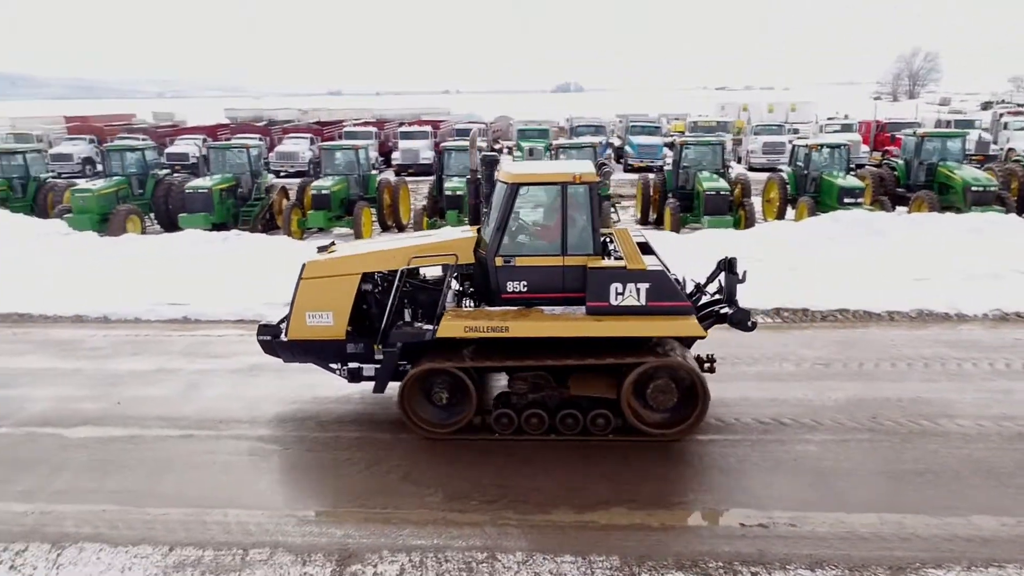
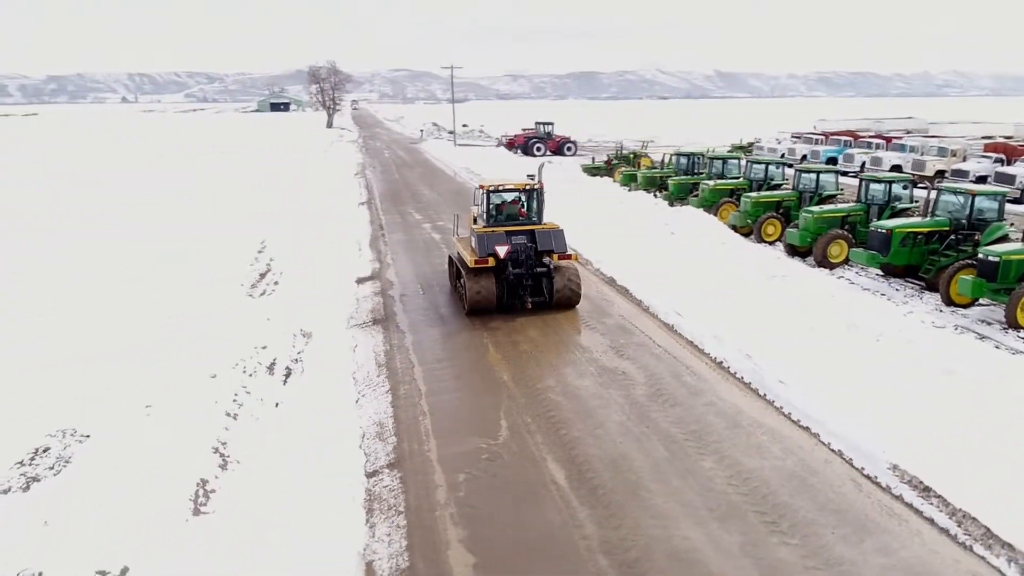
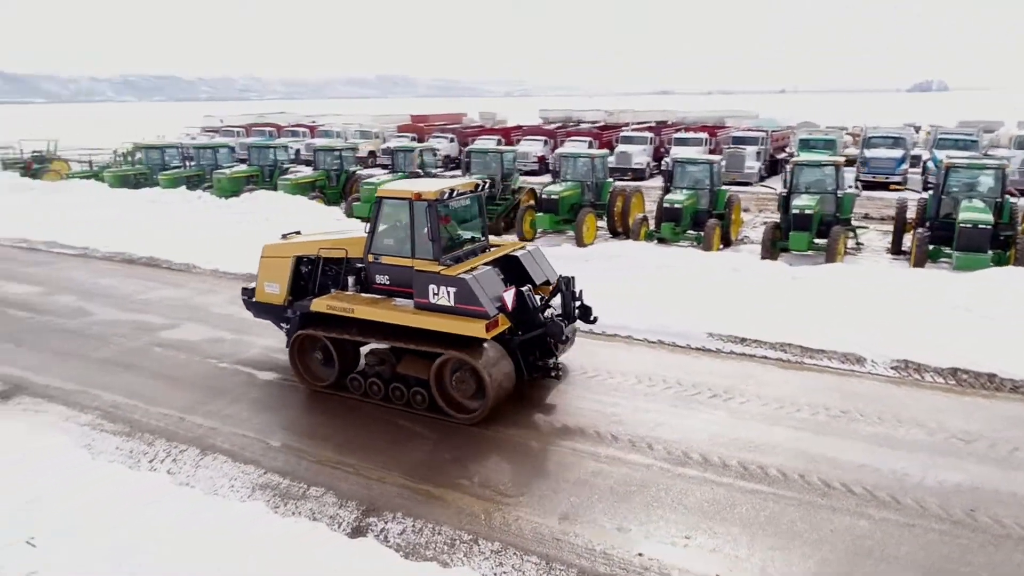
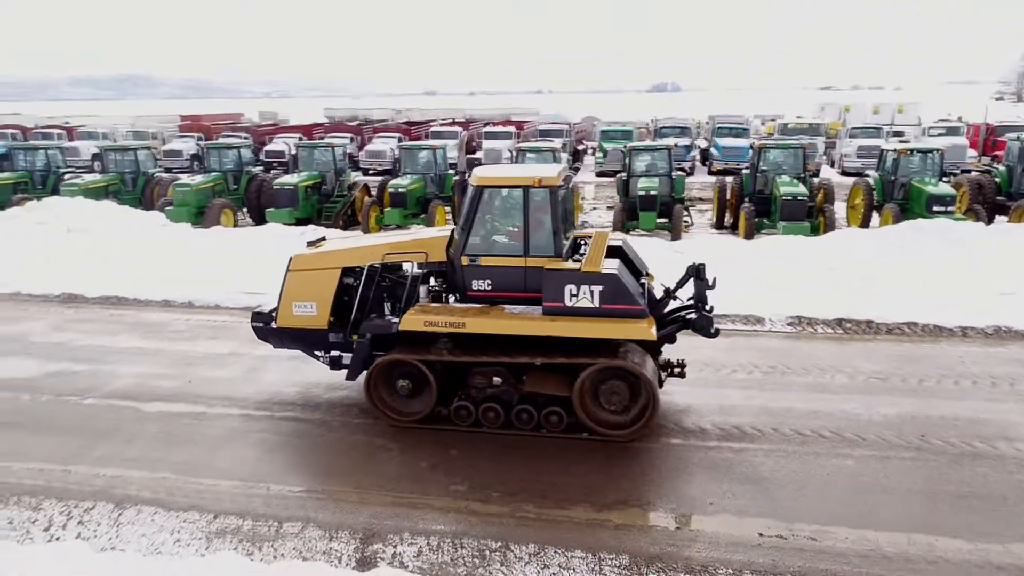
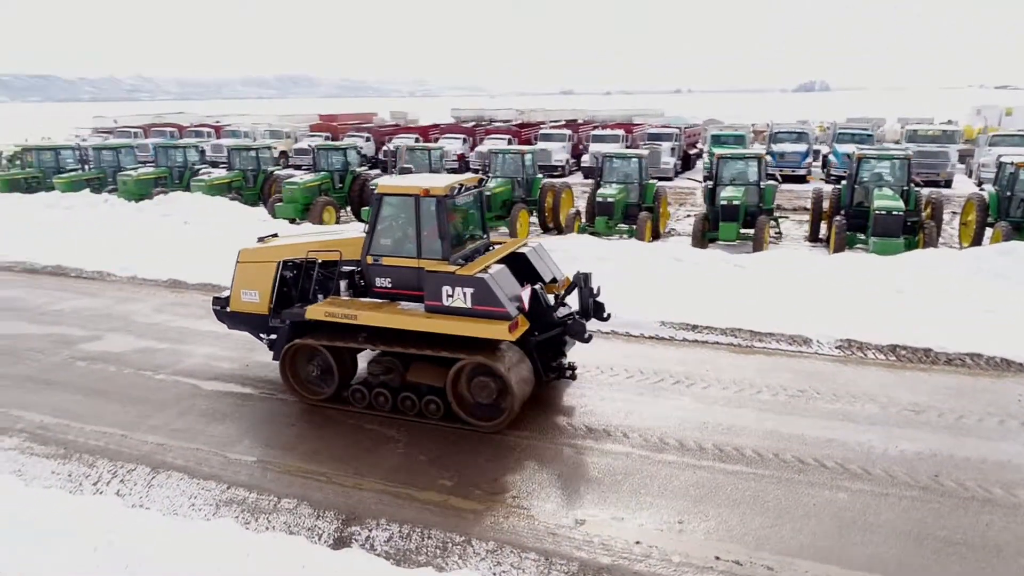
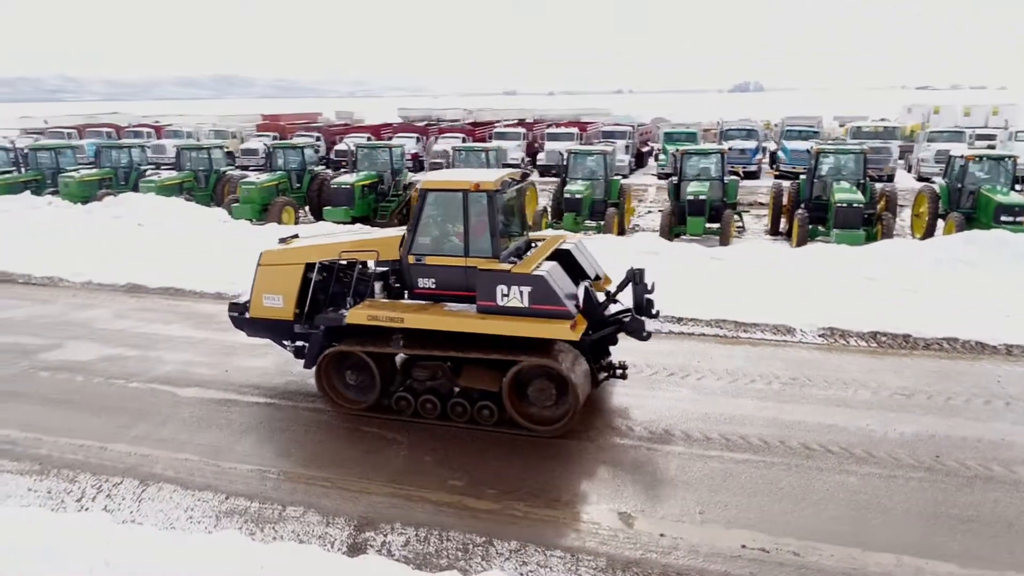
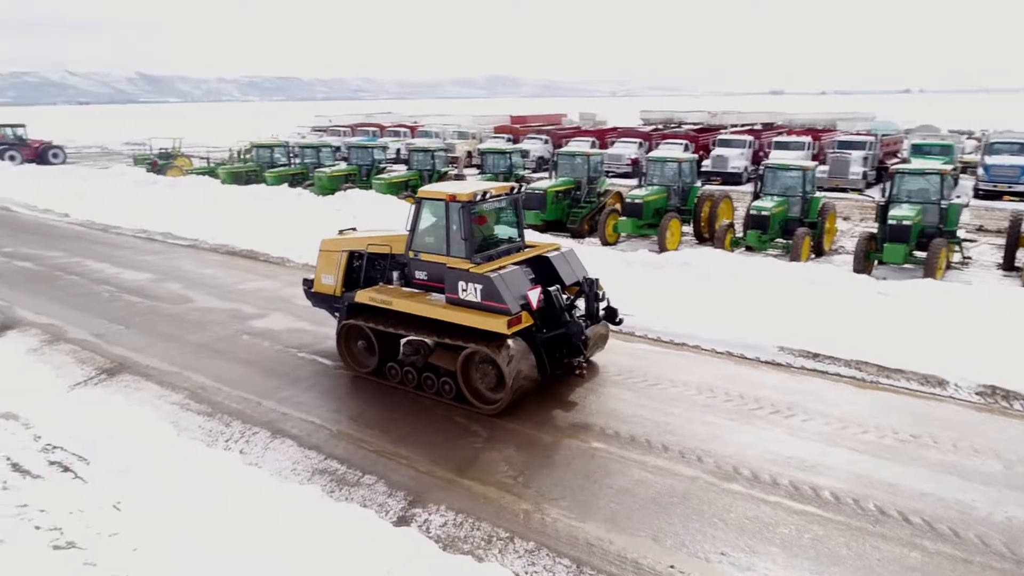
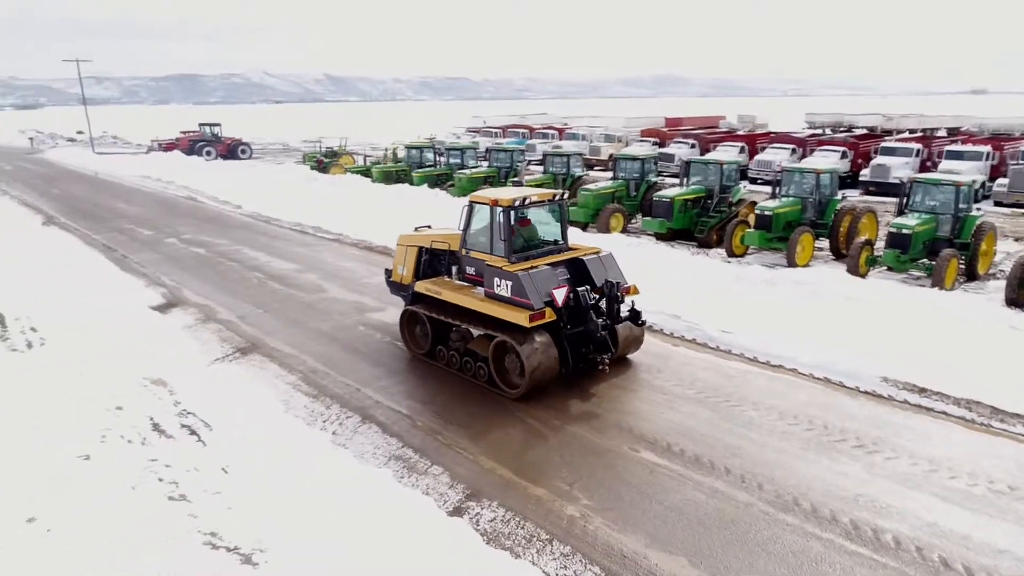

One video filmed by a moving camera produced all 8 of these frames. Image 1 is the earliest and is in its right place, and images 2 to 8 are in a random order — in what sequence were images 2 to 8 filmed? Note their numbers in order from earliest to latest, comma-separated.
4, 6, 5, 3, 7, 8, 2
